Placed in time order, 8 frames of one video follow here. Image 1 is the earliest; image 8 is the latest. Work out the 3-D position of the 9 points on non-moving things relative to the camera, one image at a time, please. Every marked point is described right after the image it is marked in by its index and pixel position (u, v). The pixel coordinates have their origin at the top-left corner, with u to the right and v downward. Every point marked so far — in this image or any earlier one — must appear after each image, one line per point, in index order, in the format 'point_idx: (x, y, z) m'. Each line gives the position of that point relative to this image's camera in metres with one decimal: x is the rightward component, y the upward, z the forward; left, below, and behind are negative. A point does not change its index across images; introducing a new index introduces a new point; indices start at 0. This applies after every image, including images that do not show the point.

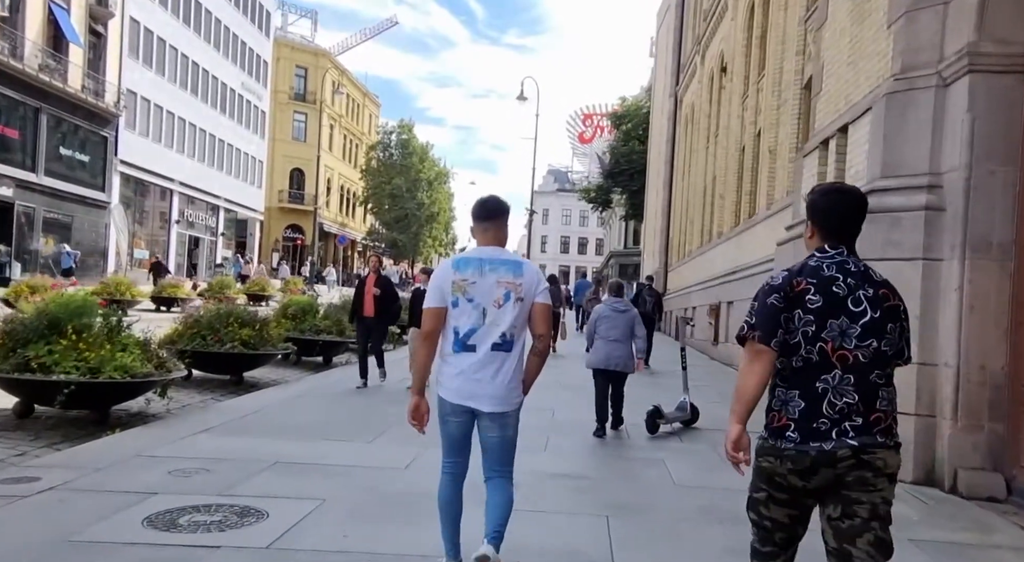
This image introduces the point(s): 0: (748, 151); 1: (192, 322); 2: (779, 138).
0: (+4.7, +2.6, +17.7) m
1: (-4.0, -0.5, +11.1) m
2: (+4.4, +2.3, +14.7) m
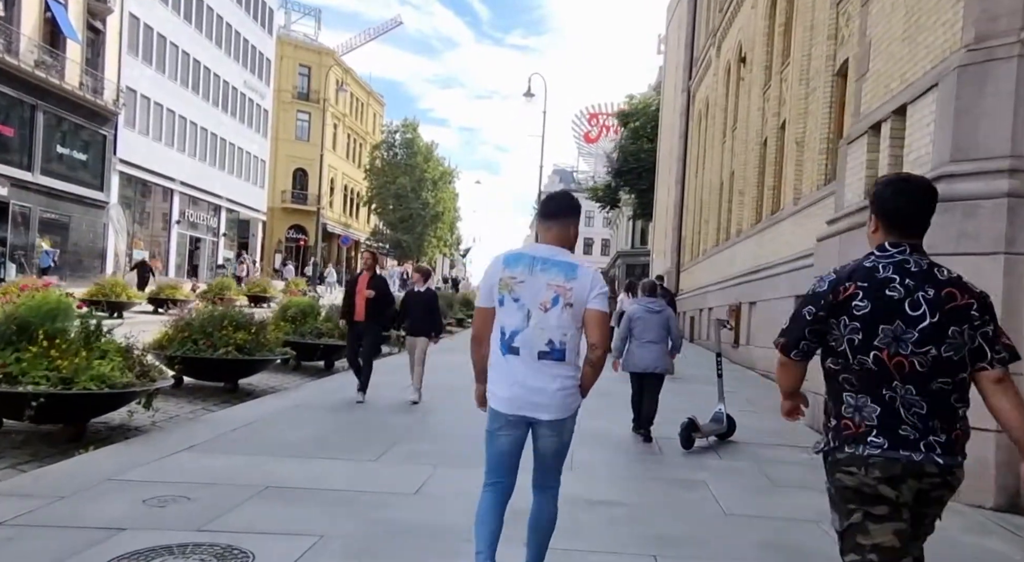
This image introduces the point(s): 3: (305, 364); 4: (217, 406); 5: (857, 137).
0: (+4.9, +2.6, +16.9) m
1: (-3.8, -0.5, +10.3) m
2: (+4.6, +2.3, +13.9) m
3: (-3.1, -1.3, +13.6) m
4: (-3.2, -1.3, +9.6) m
5: (+3.3, +1.4, +8.6) m
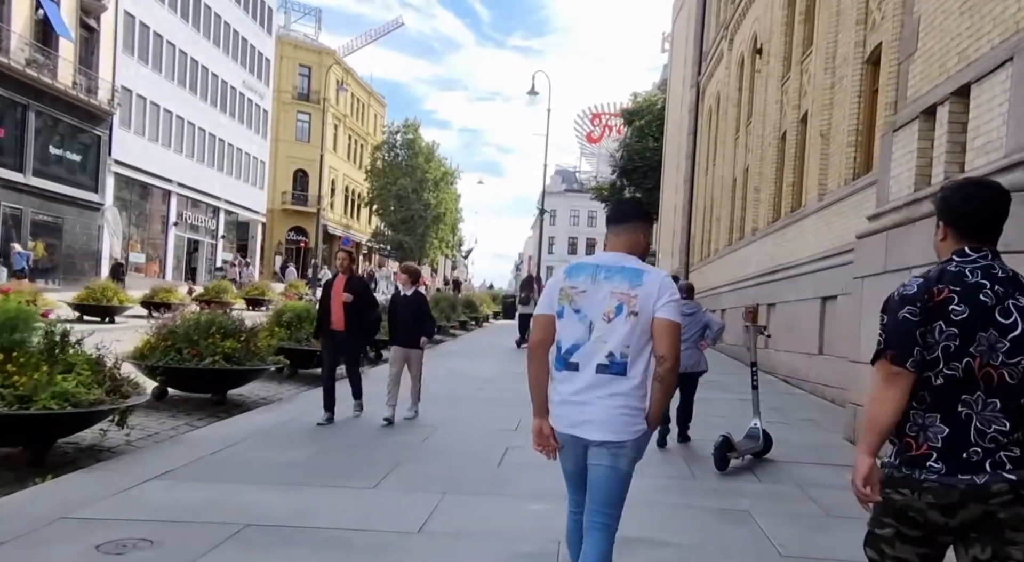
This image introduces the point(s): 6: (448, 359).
0: (+5.0, +2.6, +16.1) m
1: (-3.7, -0.6, +9.5) m
2: (+4.7, +2.3, +13.1) m
3: (-3.0, -1.3, +12.8) m
4: (-3.1, -1.4, +8.8) m
5: (+3.4, +1.4, +7.8) m
6: (-1.2, -1.5, +17.5) m
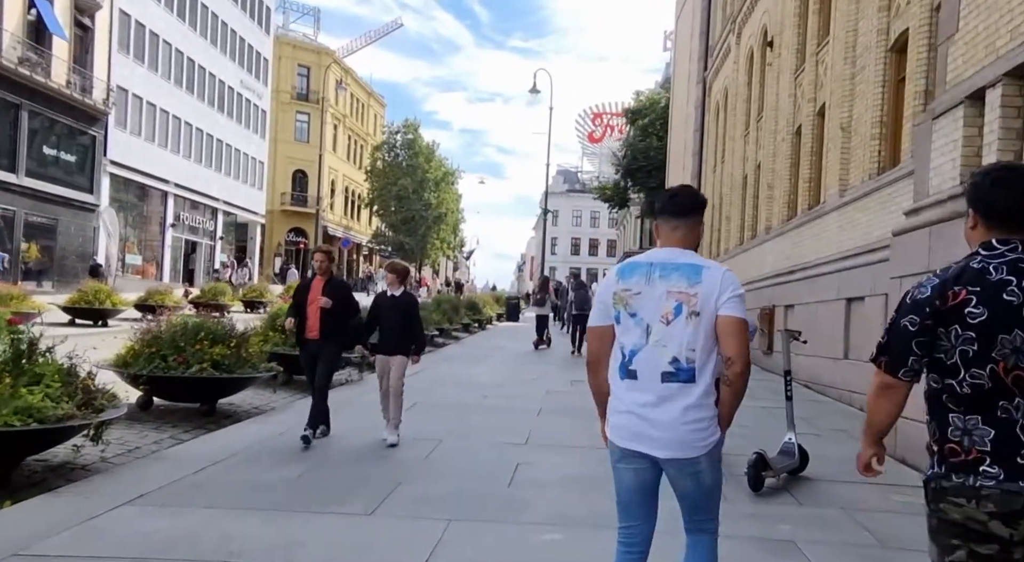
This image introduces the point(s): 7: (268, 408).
0: (+5.0, +2.6, +15.5) m
1: (-3.6, -0.6, +8.9) m
2: (+4.8, +2.3, +12.5) m
3: (-2.9, -1.3, +12.2) m
4: (-3.0, -1.4, +8.2) m
5: (+3.5, +1.4, +7.2) m
6: (-1.1, -1.5, +16.9) m
7: (-2.7, -1.4, +9.9) m
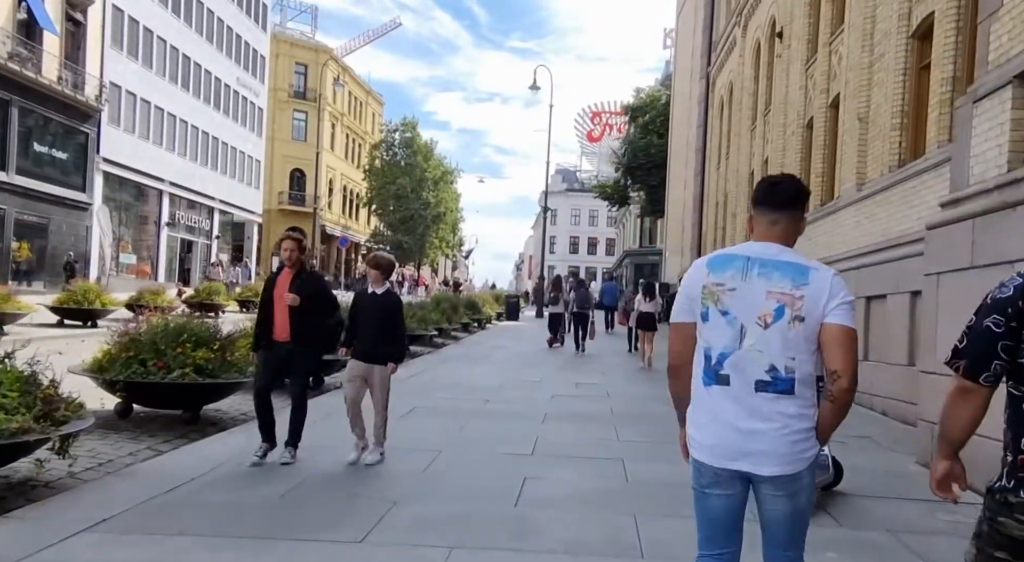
0: (+5.1, +2.6, +14.9) m
1: (-3.6, -0.6, +8.3) m
2: (+4.8, +2.4, +11.9) m
3: (-2.9, -1.3, +11.7) m
4: (-2.9, -1.4, +7.6) m
5: (+3.5, +1.4, +6.6) m
6: (-1.1, -1.5, +16.3) m
7: (-2.7, -1.4, +9.3) m
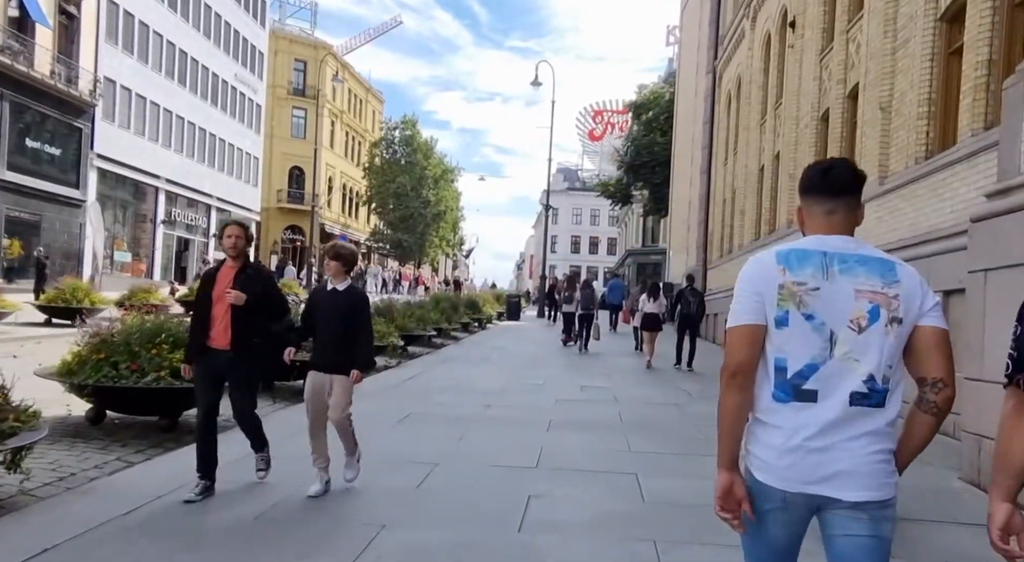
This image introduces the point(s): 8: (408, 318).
0: (+5.1, +2.6, +14.2) m
1: (-3.5, -0.5, +7.7) m
2: (+4.8, +2.4, +11.3) m
3: (-2.9, -1.3, +11.0) m
4: (-2.9, -1.3, +7.0) m
5: (+3.5, +1.4, +6.0) m
6: (-1.1, -1.5, +15.7) m
7: (-2.6, -1.4, +8.7) m
8: (-2.2, -0.8, +19.0) m
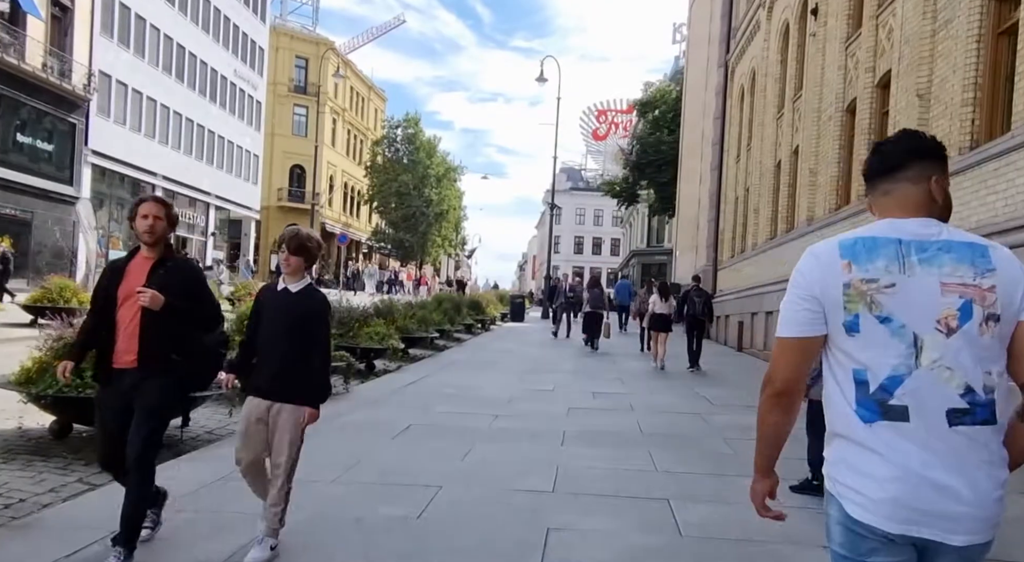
0: (+5.2, +2.6, +13.4) m
1: (-3.4, -0.5, +6.9) m
2: (+4.9, +2.4, +10.4) m
3: (-2.8, -1.3, +10.2) m
4: (-2.8, -1.3, +6.2) m
5: (+3.6, +1.4, +5.2) m
6: (-1.0, -1.5, +14.9) m
7: (-2.5, -1.3, +7.9) m
8: (-2.1, -0.8, +18.2) m
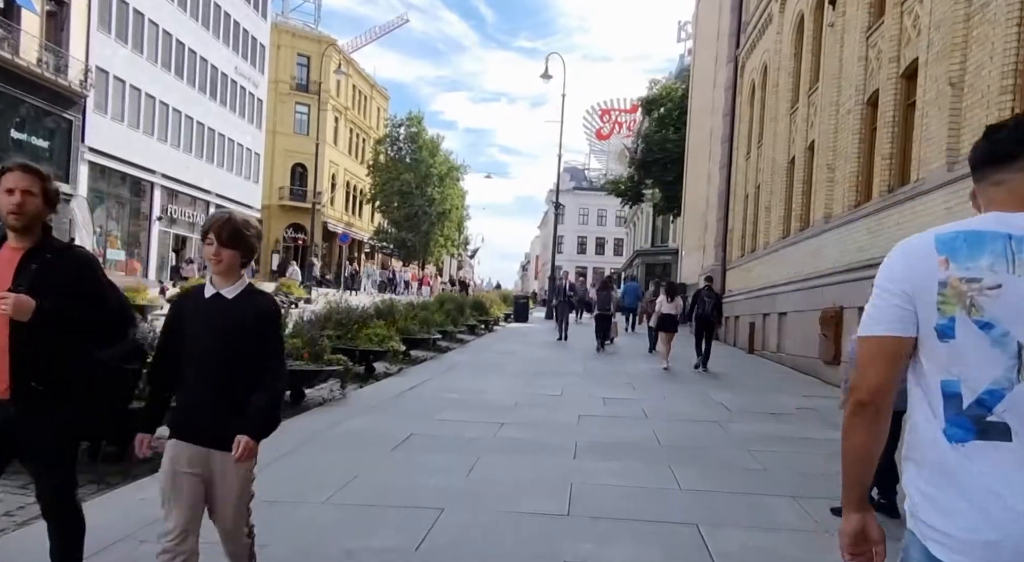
0: (+5.3, +2.6, +12.8) m
1: (-3.4, -0.5, +6.3) m
2: (+5.0, +2.4, +9.8) m
3: (-2.7, -1.3, +9.6) m
4: (-2.8, -1.3, +5.6) m
5: (+3.7, +1.4, +4.5) m
6: (-0.9, -1.5, +14.3) m
7: (-2.5, -1.3, +7.3) m
8: (-2.0, -0.8, +17.6) m
